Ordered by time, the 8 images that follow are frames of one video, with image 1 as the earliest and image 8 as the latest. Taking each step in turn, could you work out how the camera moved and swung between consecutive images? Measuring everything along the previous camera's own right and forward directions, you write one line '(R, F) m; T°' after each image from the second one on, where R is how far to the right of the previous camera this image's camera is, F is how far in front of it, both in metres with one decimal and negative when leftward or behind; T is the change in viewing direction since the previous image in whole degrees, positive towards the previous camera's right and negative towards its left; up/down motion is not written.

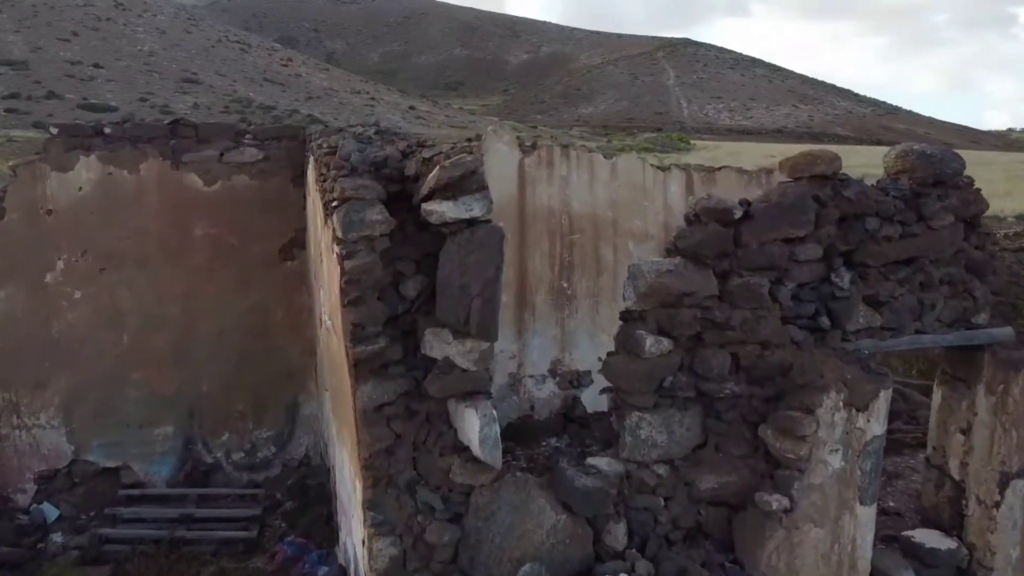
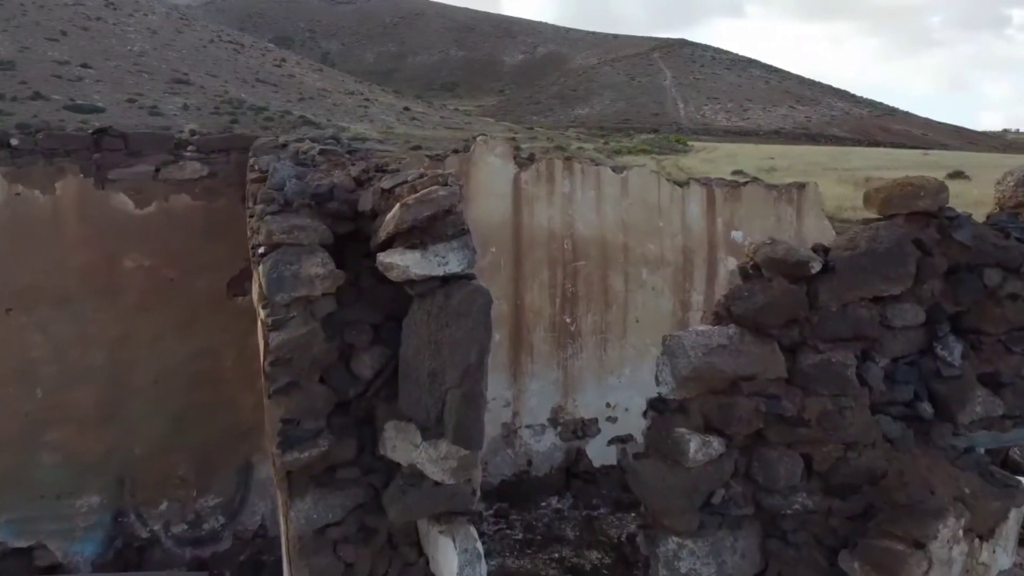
(0.0, +1.0) m; 0°
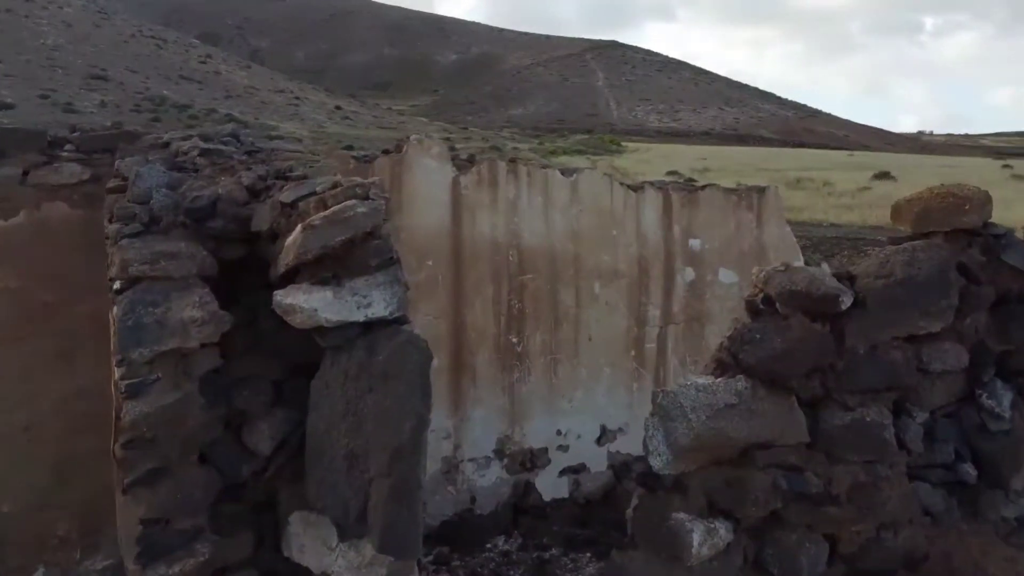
(0.0, +0.7) m; +5°
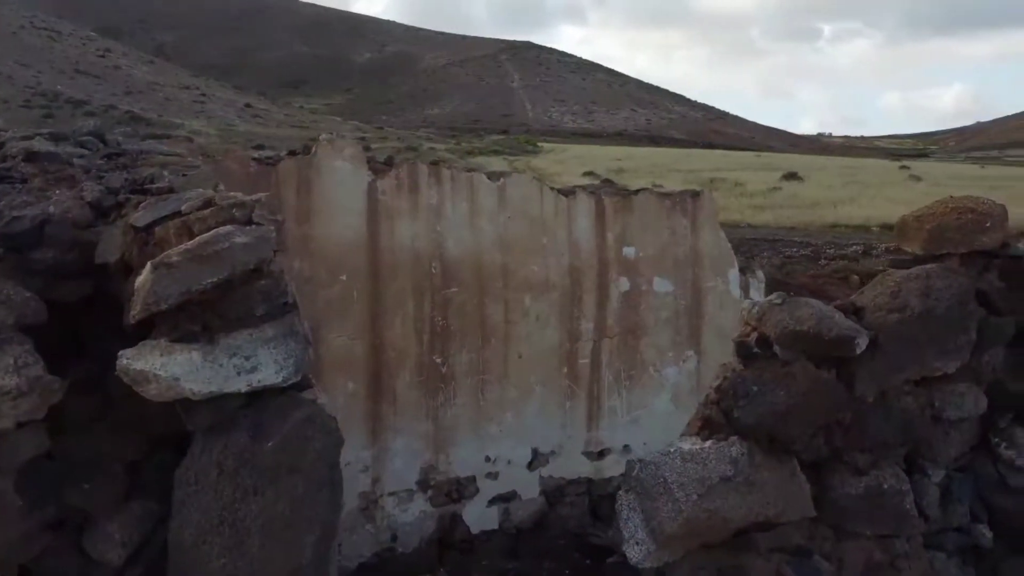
(0.0, +0.5) m; +6°
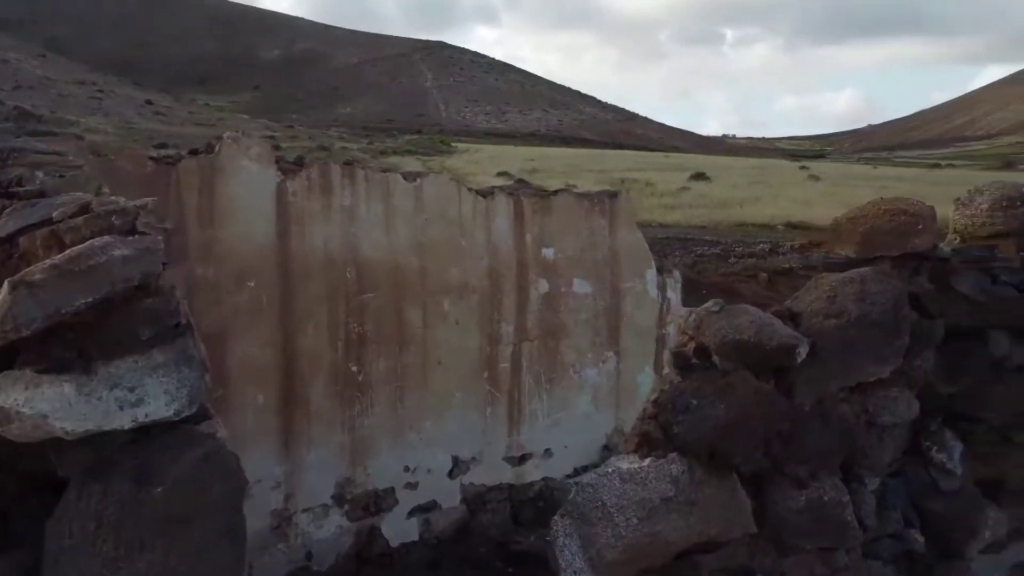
(0.0, +0.1) m; +6°
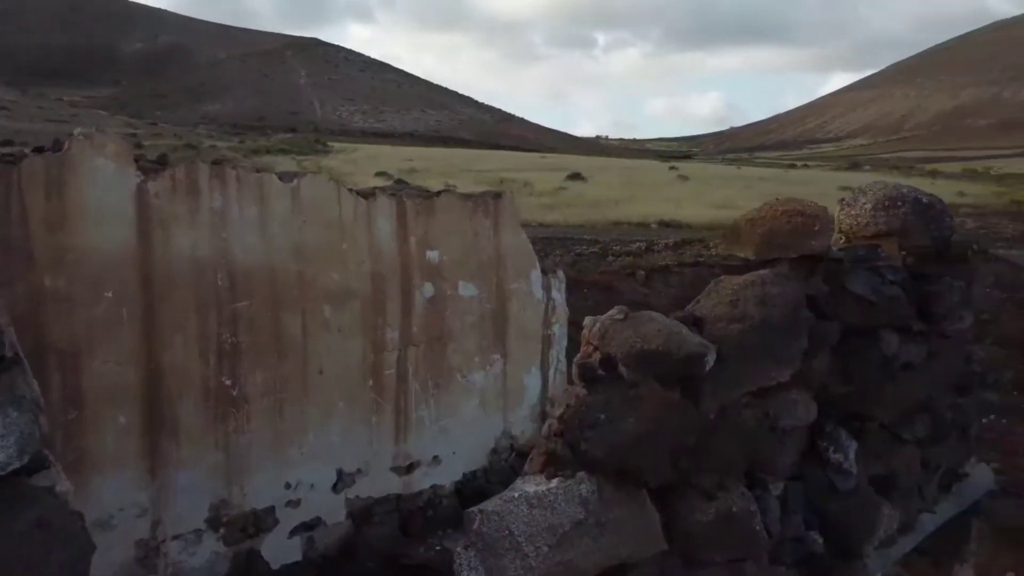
(0.0, +0.1) m; +8°
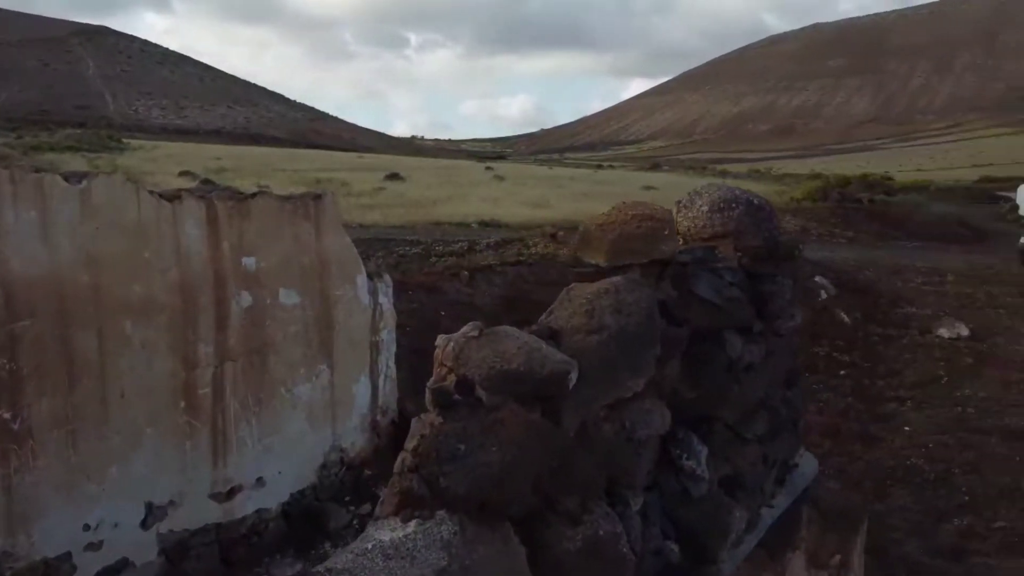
(0.0, +0.2) m; +13°
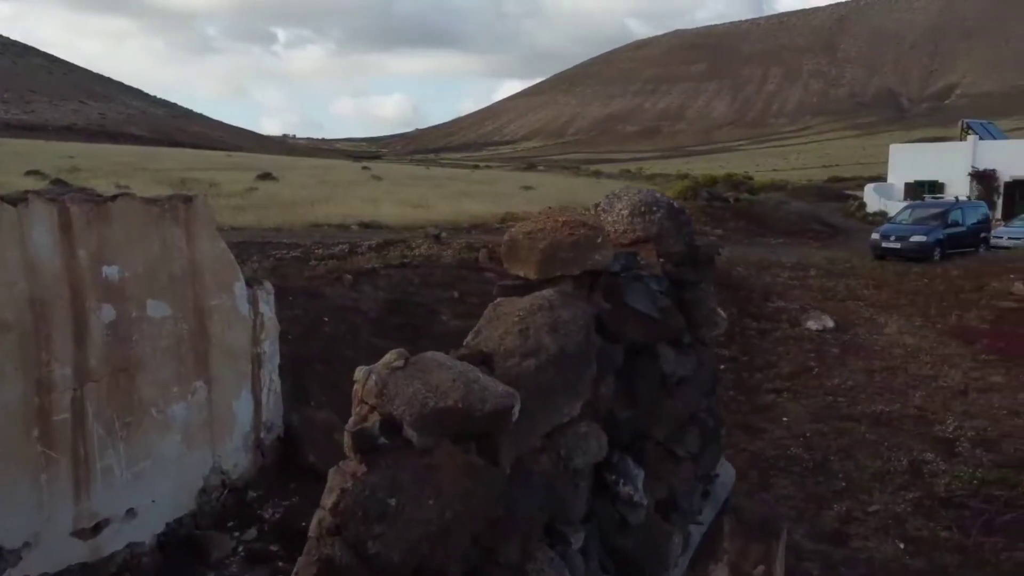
(-0.1, +0.2) m; +8°
